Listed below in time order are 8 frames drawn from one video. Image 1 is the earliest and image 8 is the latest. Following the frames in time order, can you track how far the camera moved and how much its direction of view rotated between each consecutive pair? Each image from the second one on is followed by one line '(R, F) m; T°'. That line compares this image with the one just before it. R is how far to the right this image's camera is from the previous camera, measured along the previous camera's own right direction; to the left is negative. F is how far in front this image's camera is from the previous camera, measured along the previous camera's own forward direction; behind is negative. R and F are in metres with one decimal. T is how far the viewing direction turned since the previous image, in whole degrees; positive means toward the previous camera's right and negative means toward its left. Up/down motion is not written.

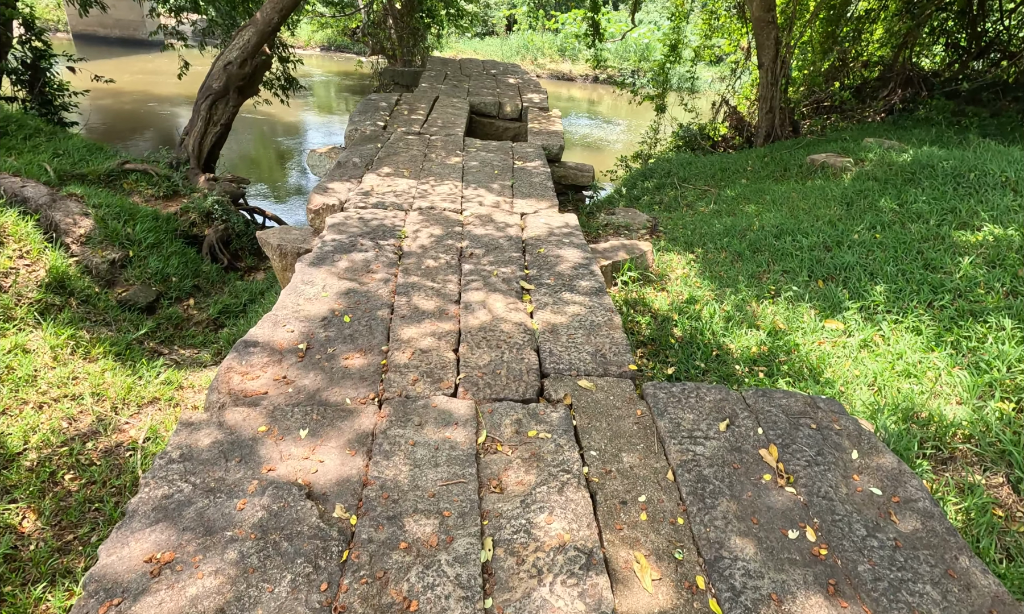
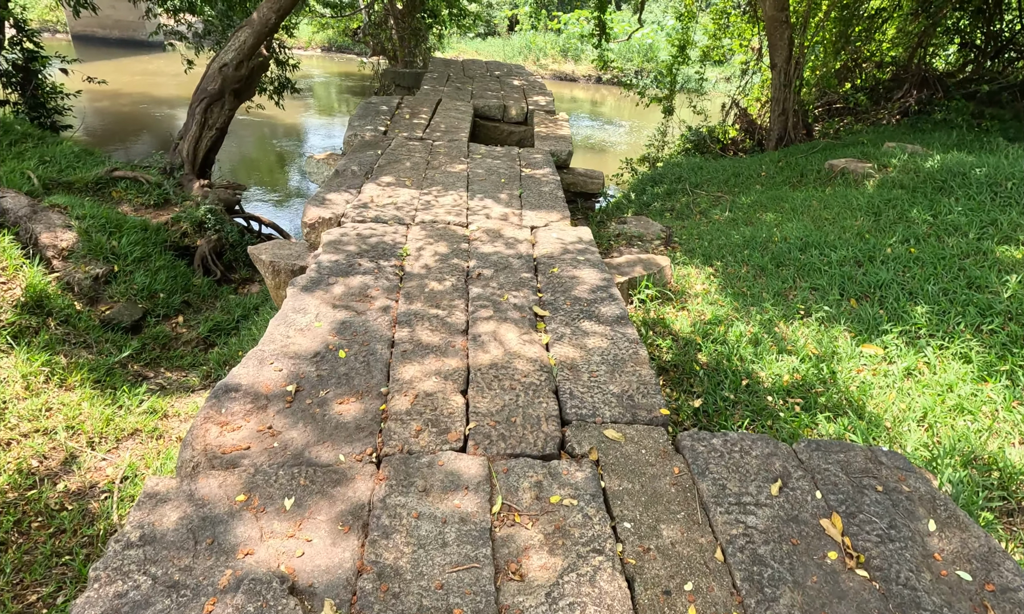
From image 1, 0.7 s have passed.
(-0.1, +0.3) m; 0°
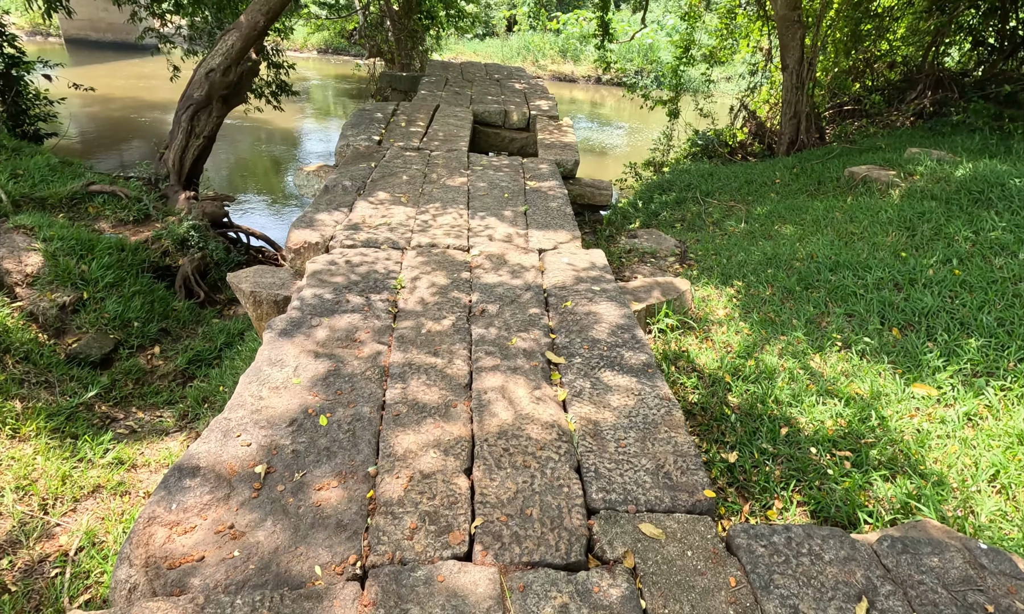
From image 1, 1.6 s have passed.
(0.0, +0.3) m; 0°
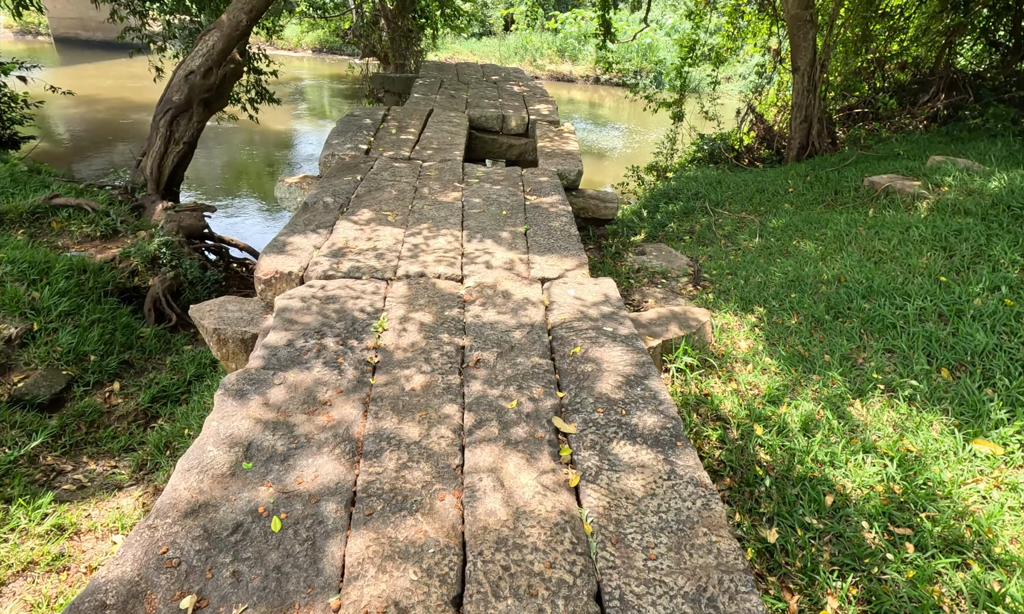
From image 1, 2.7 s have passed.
(0.0, +0.4) m; 0°
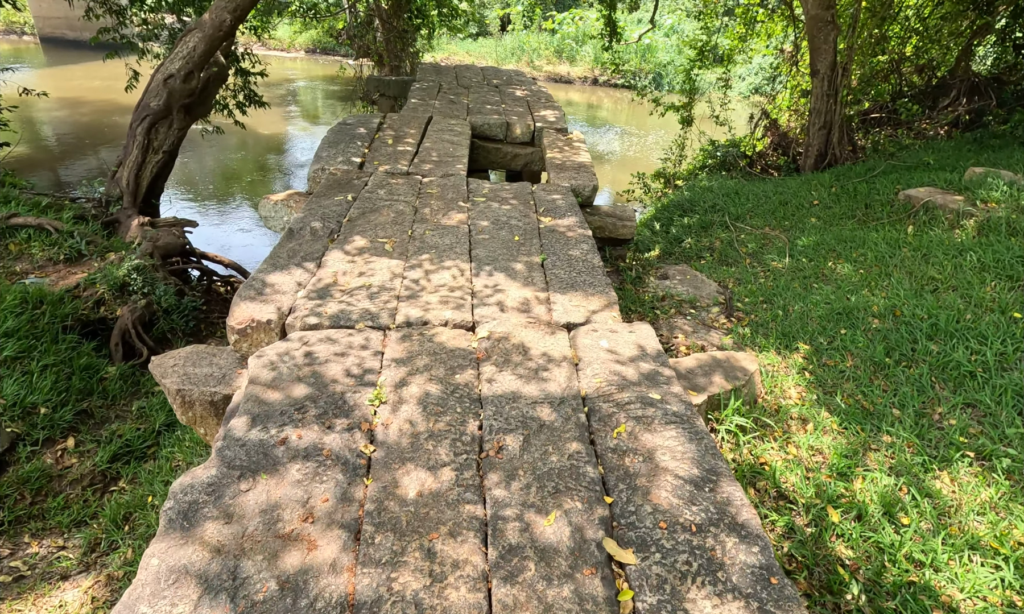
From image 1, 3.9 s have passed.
(-0.1, +0.5) m; 0°
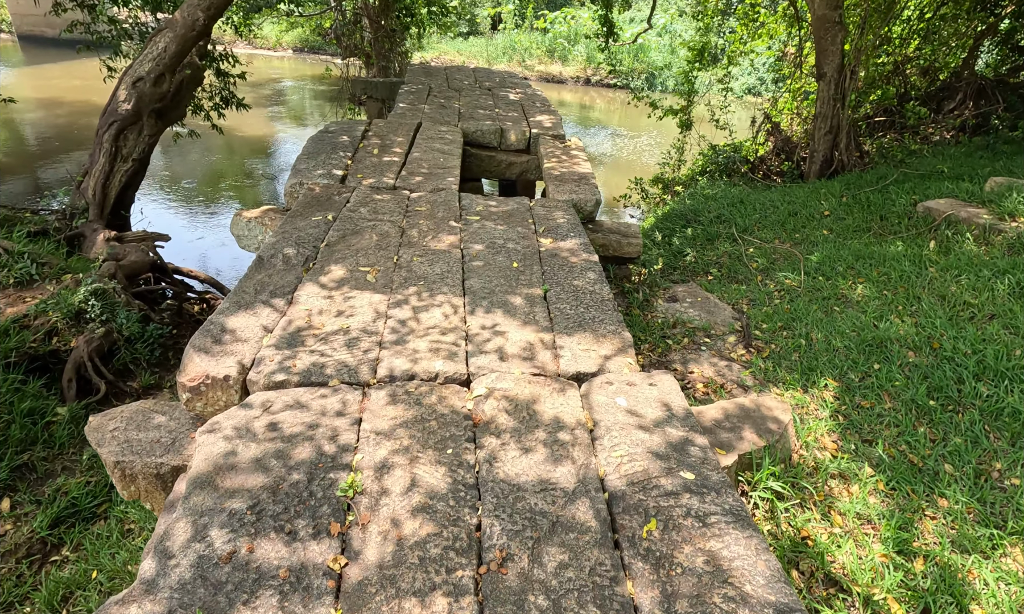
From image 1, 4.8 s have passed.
(0.0, +0.4) m; +1°
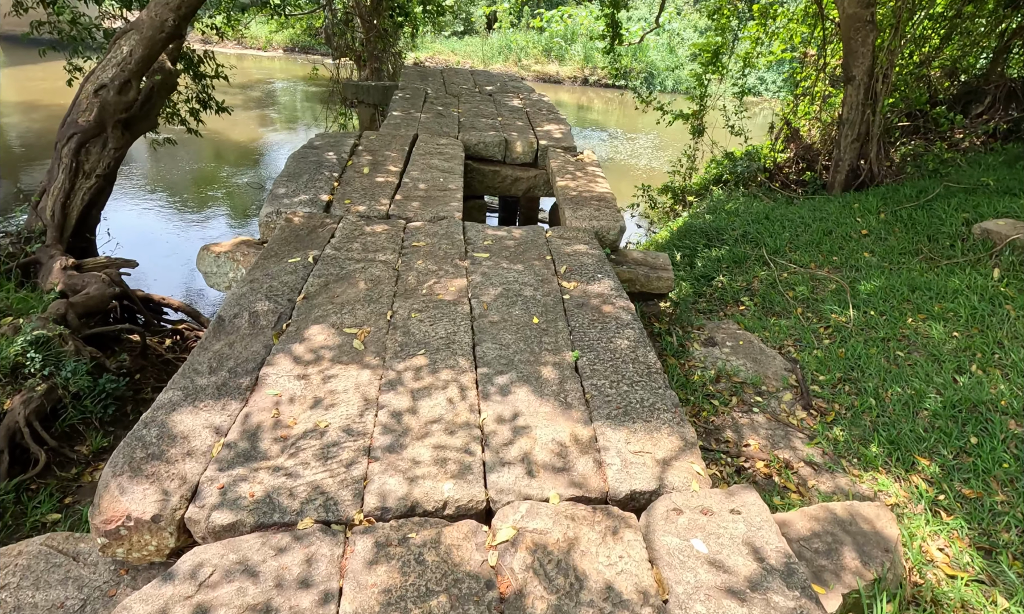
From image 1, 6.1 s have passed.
(-0.1, +0.6) m; 0°
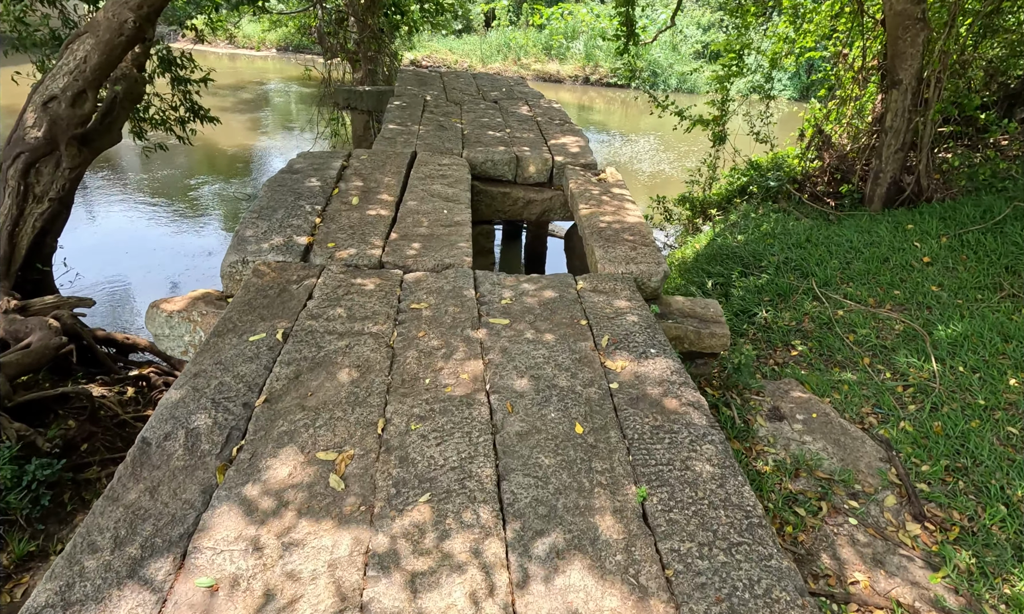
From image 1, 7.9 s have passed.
(-0.1, +0.7) m; 0°
